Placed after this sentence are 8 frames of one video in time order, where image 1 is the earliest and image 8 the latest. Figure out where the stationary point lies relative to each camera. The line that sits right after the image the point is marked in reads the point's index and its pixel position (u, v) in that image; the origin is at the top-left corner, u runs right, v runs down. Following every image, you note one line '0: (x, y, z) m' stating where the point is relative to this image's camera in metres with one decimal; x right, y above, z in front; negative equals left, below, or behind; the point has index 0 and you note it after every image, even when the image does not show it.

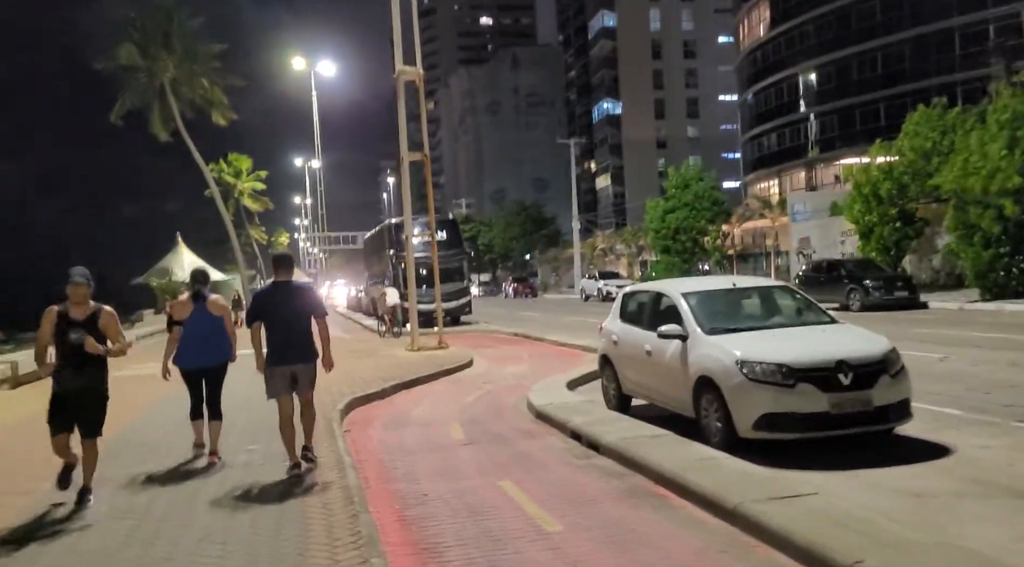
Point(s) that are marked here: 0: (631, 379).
0: (+1.4, -1.1, +9.8) m
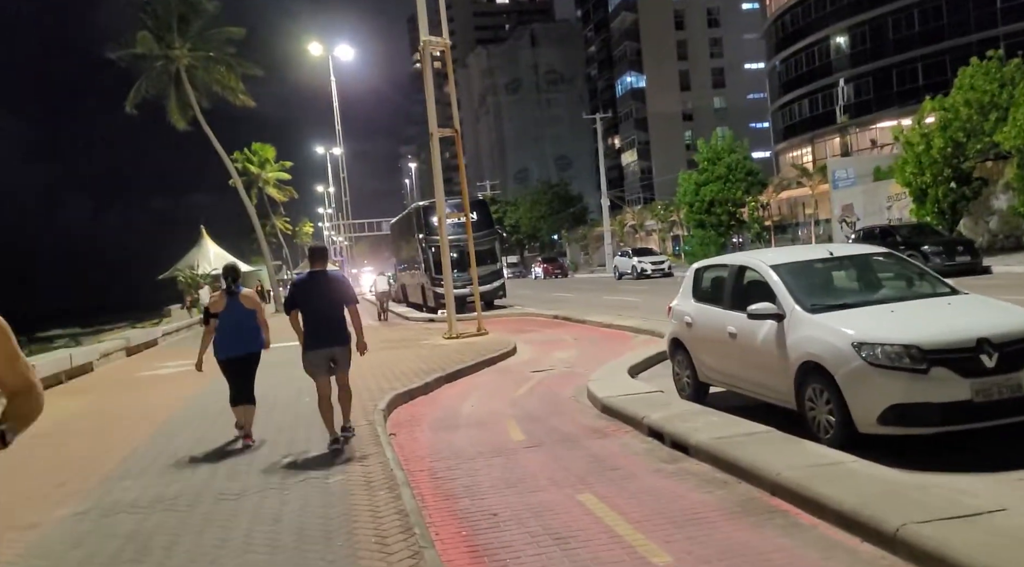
0: (+2.0, -0.9, +8.7) m
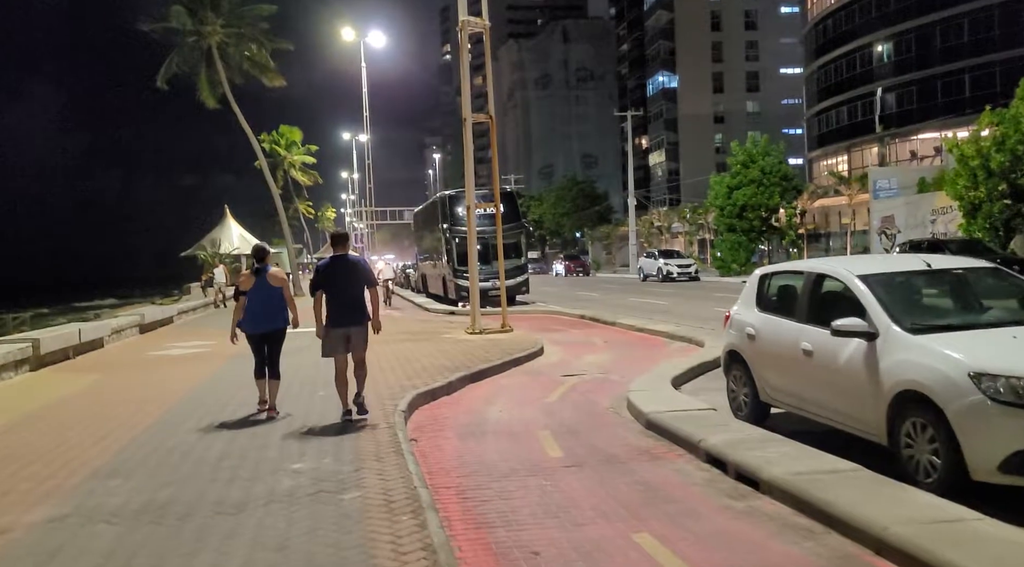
0: (+2.4, -0.9, +7.7) m
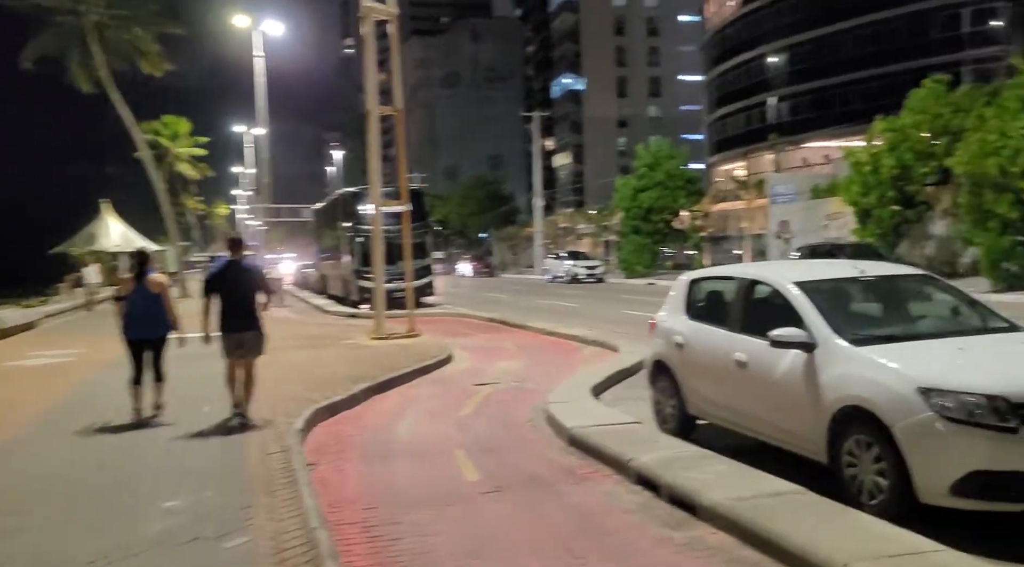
0: (+1.7, -1.0, +7.2) m
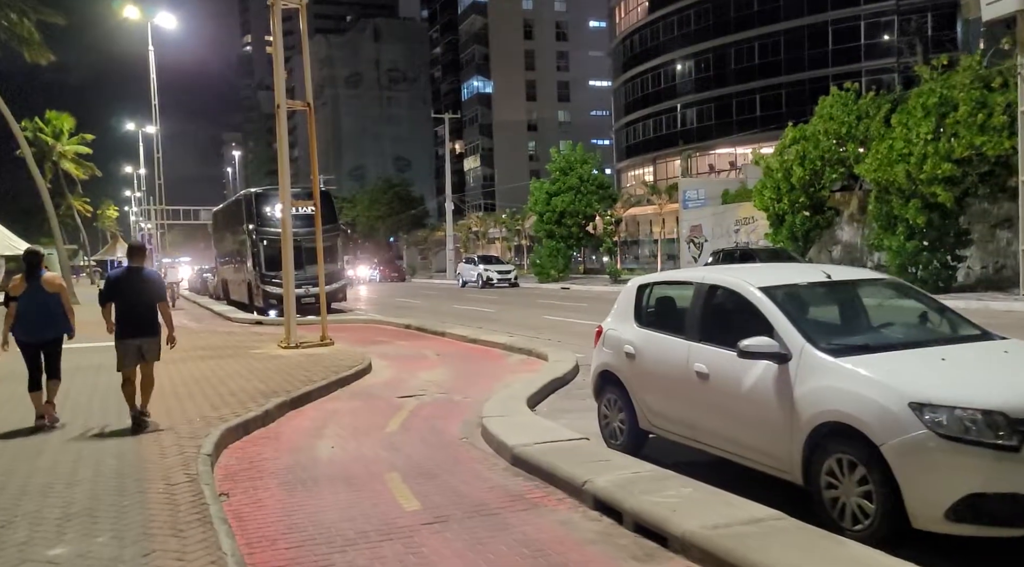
0: (+1.2, -1.0, +6.7) m
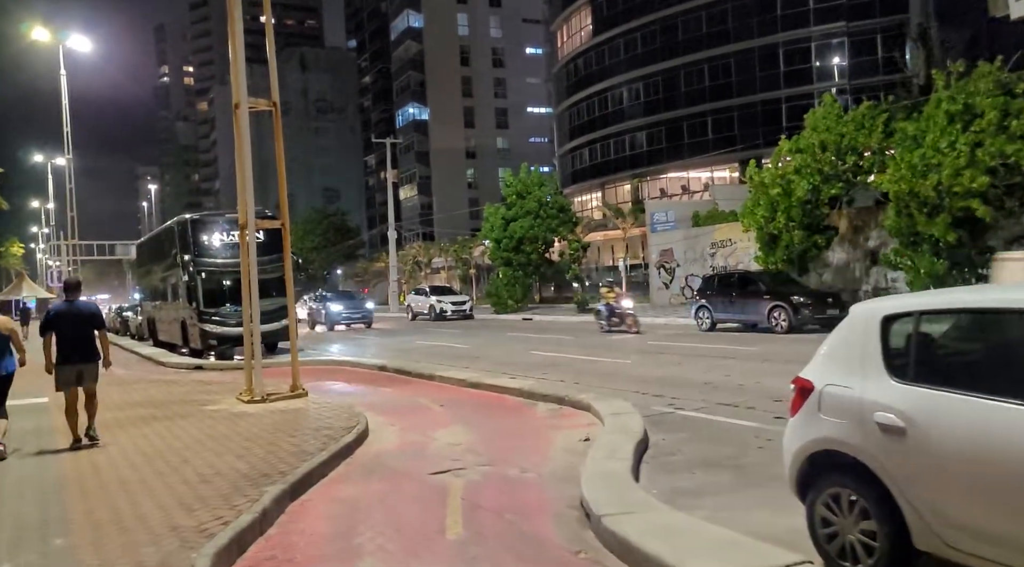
0: (+2.2, -1.2, +4.2) m
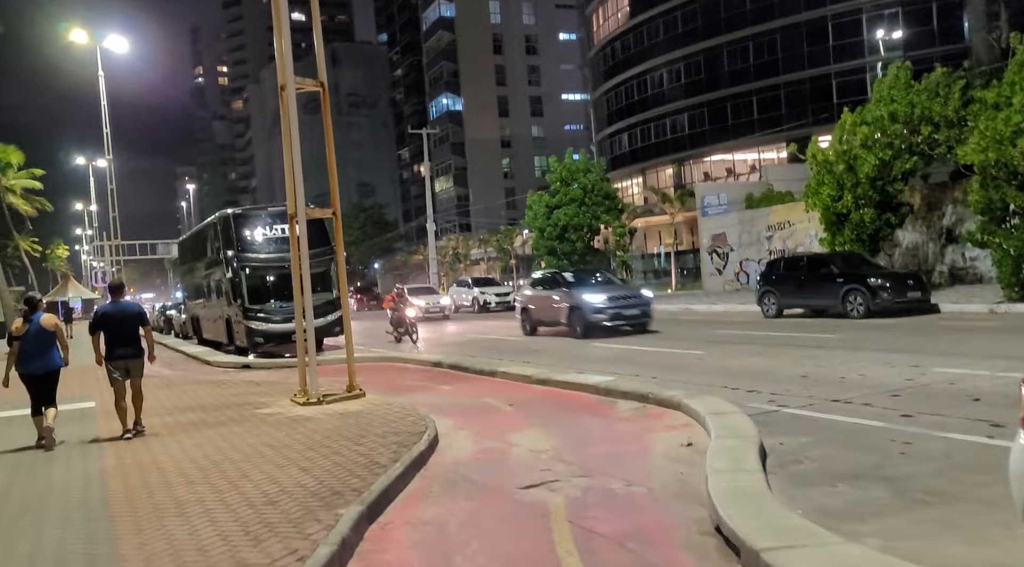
0: (+2.9, -1.1, +3.0) m
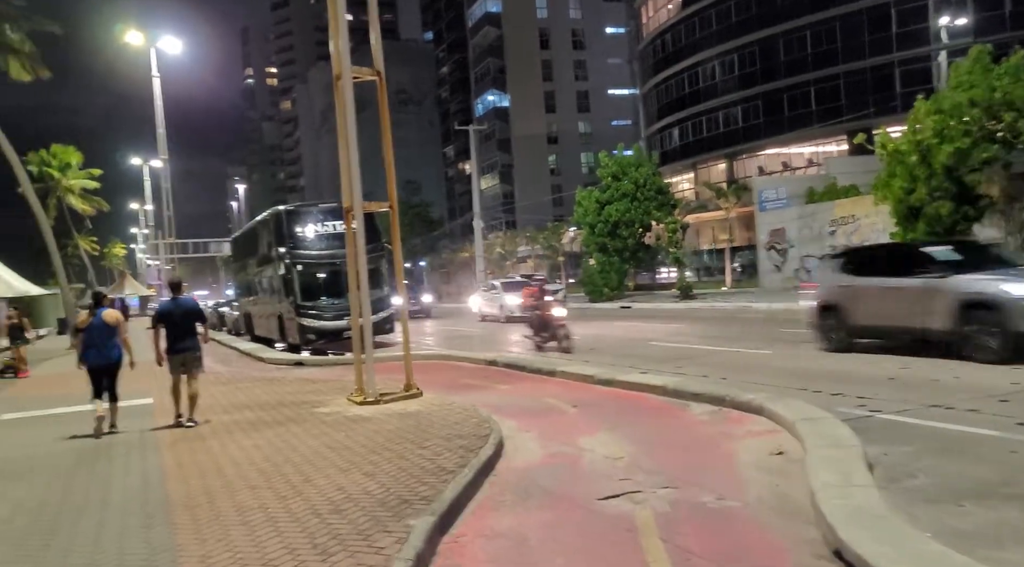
0: (+3.4, -1.0, +2.3) m
